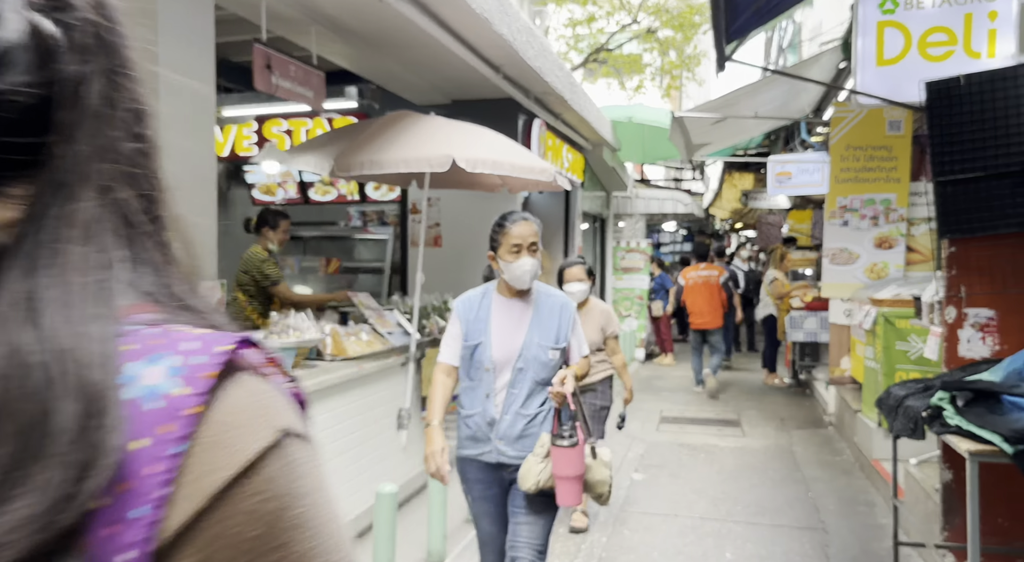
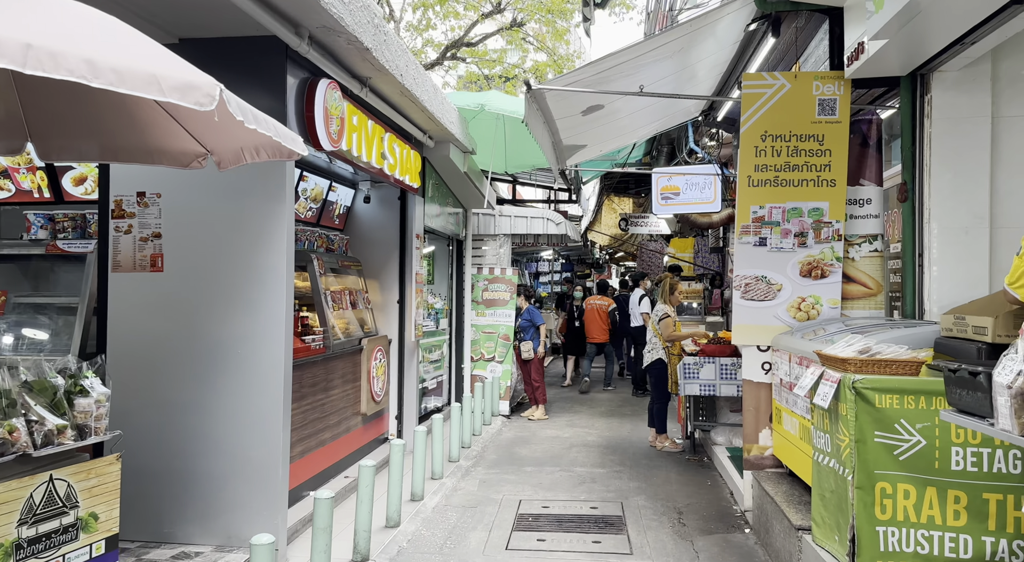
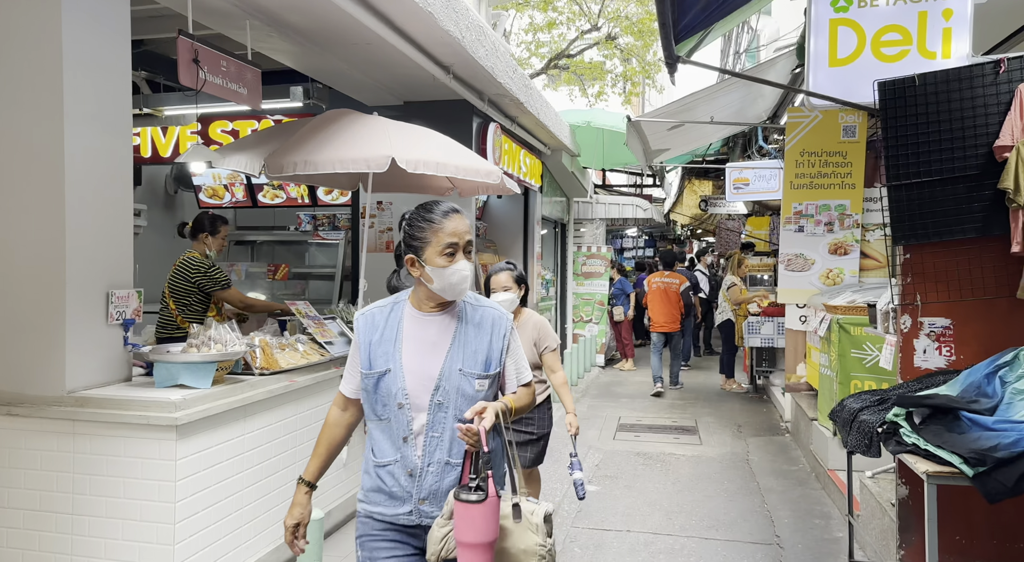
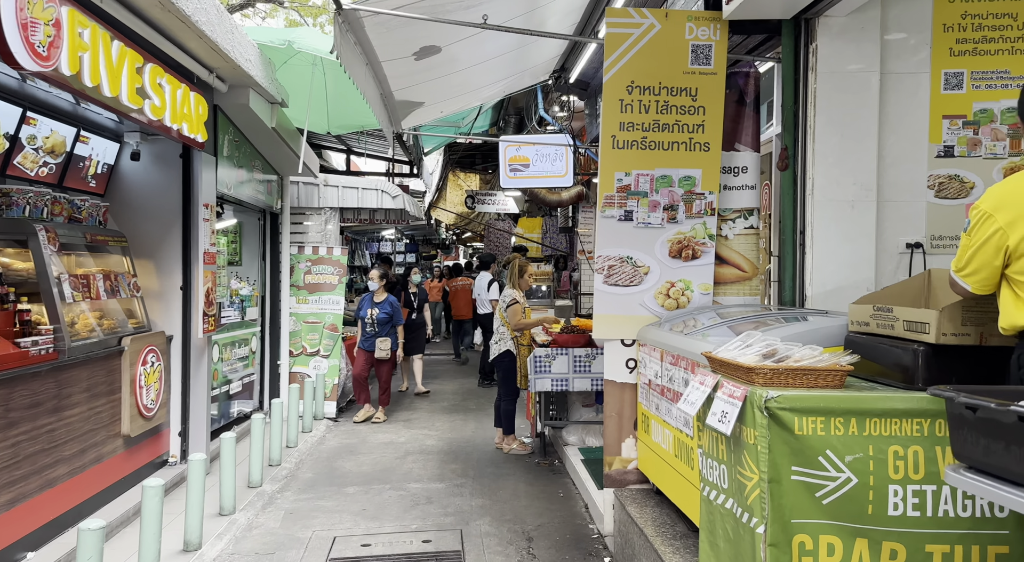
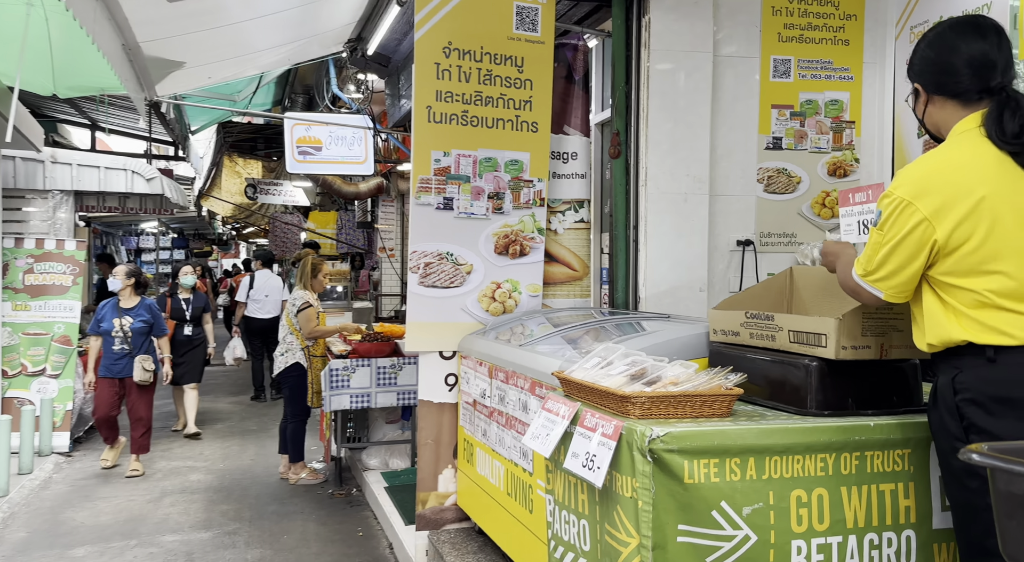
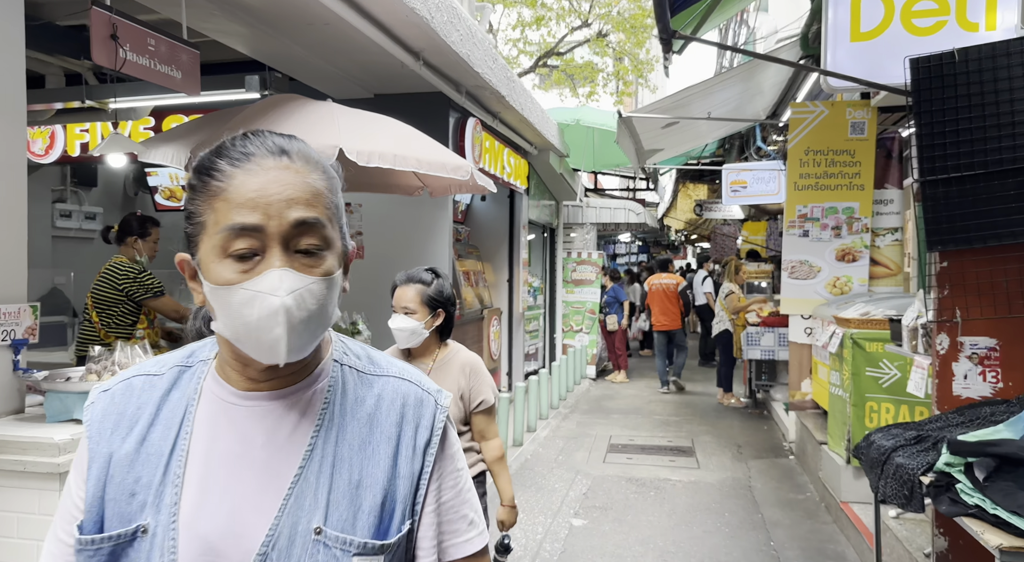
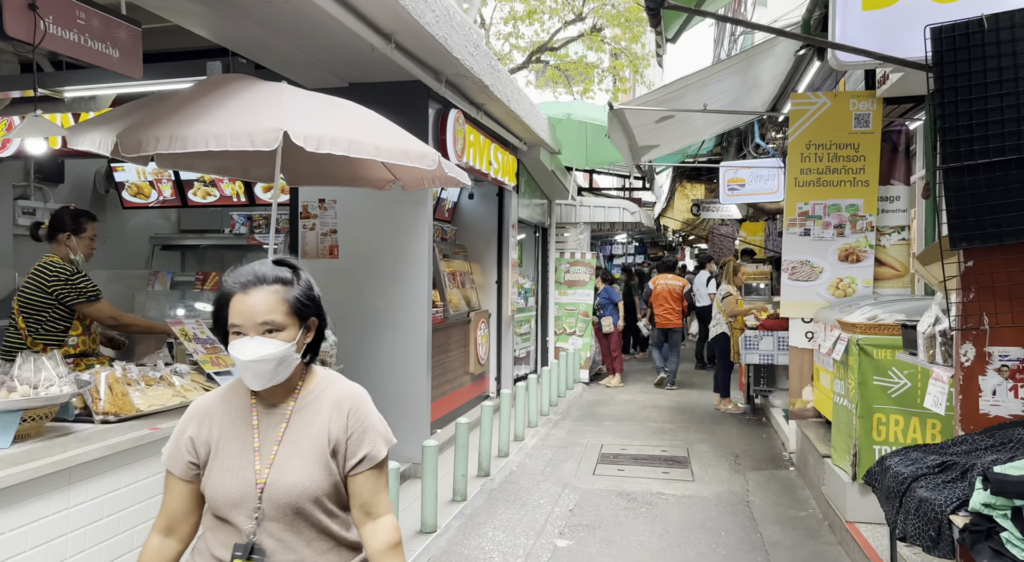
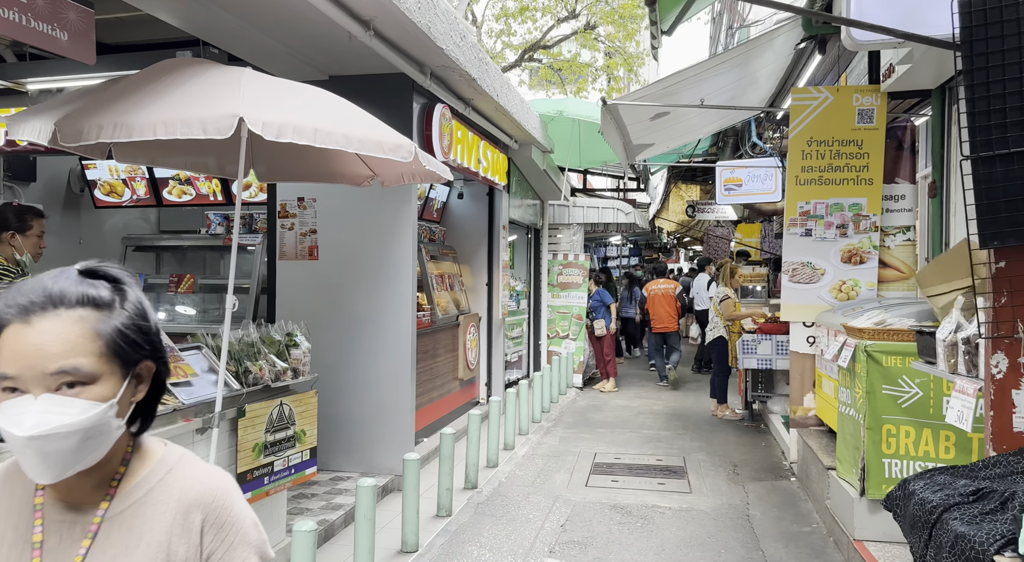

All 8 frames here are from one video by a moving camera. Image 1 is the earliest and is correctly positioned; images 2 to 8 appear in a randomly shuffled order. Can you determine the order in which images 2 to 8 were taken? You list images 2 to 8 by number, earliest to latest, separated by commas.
3, 6, 7, 8, 2, 4, 5
